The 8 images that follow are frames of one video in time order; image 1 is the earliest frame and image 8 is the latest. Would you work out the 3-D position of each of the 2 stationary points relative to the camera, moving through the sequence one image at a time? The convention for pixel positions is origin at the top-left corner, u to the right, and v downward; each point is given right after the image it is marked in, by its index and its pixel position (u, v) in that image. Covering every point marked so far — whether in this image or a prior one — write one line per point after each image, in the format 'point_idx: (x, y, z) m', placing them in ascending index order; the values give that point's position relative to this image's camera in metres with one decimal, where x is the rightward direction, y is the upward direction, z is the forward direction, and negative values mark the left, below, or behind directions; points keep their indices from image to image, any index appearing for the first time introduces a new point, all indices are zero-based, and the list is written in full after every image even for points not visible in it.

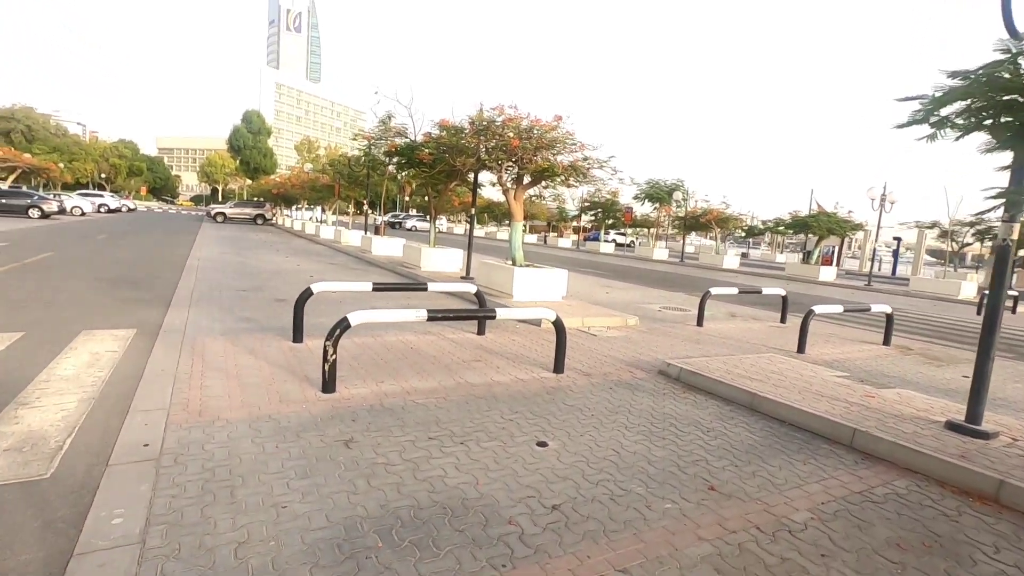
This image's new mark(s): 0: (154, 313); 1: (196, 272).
0: (-5.4, -0.4, +8.1) m
1: (-7.6, +0.4, +13.0) m
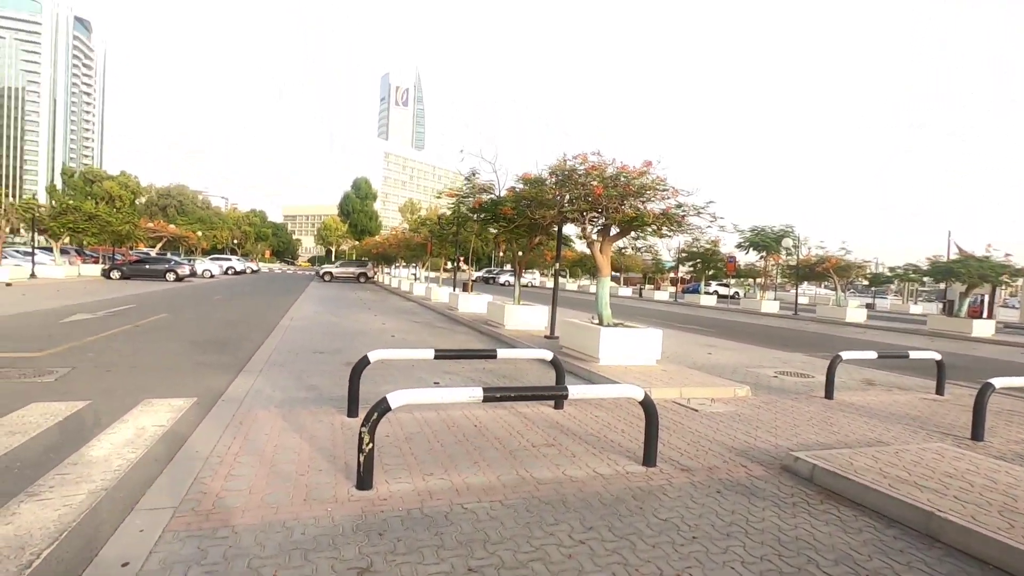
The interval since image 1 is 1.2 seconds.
0: (-4.2, -1.3, +7.9) m
1: (-5.6, -1.1, +13.1) m
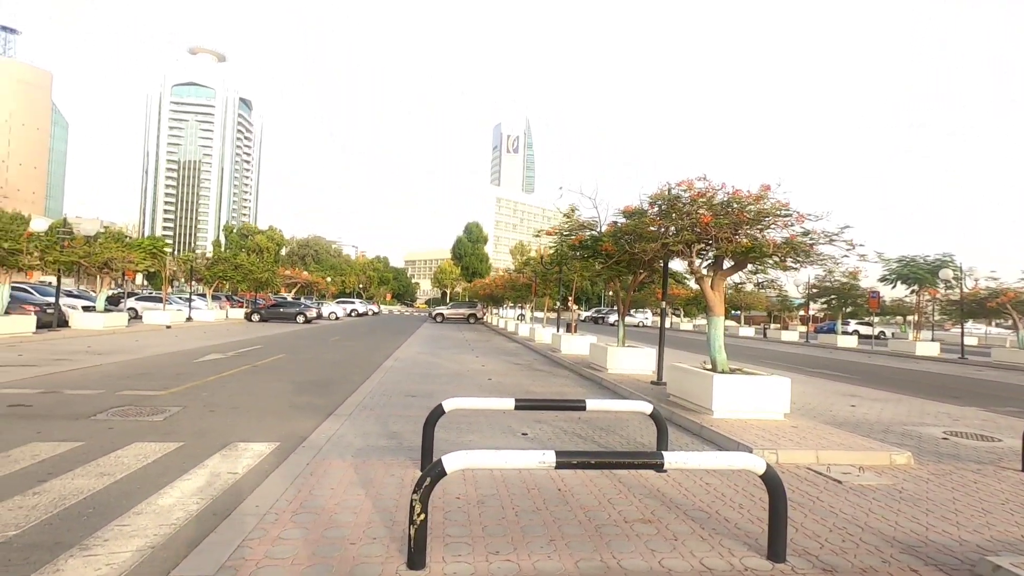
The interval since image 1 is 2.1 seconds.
0: (-2.9, -2.0, +7.8) m
1: (-3.2, -2.1, +13.2) m
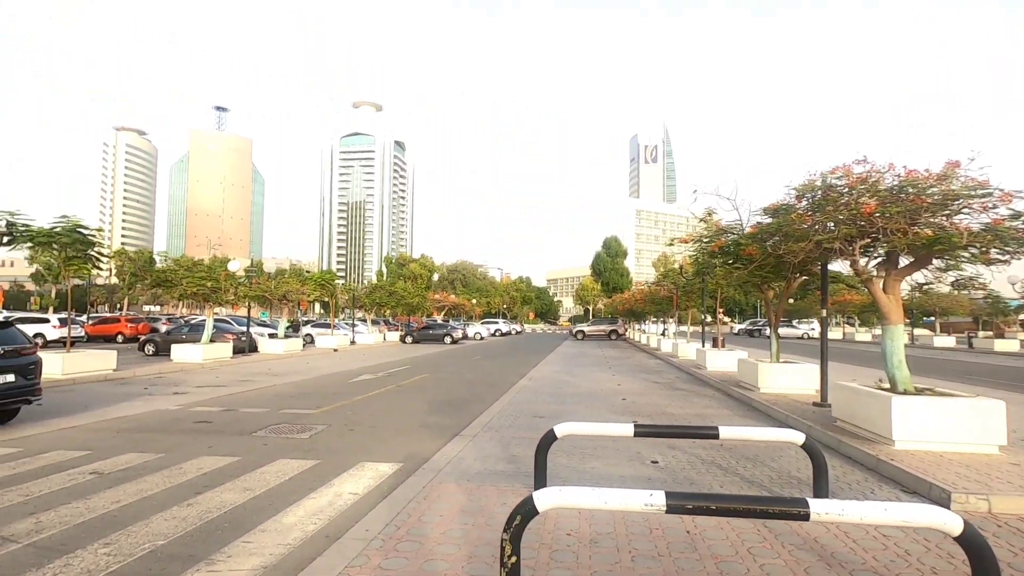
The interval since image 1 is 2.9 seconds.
0: (-1.1, -2.3, +7.9) m
1: (+0.1, -2.6, +13.2) m
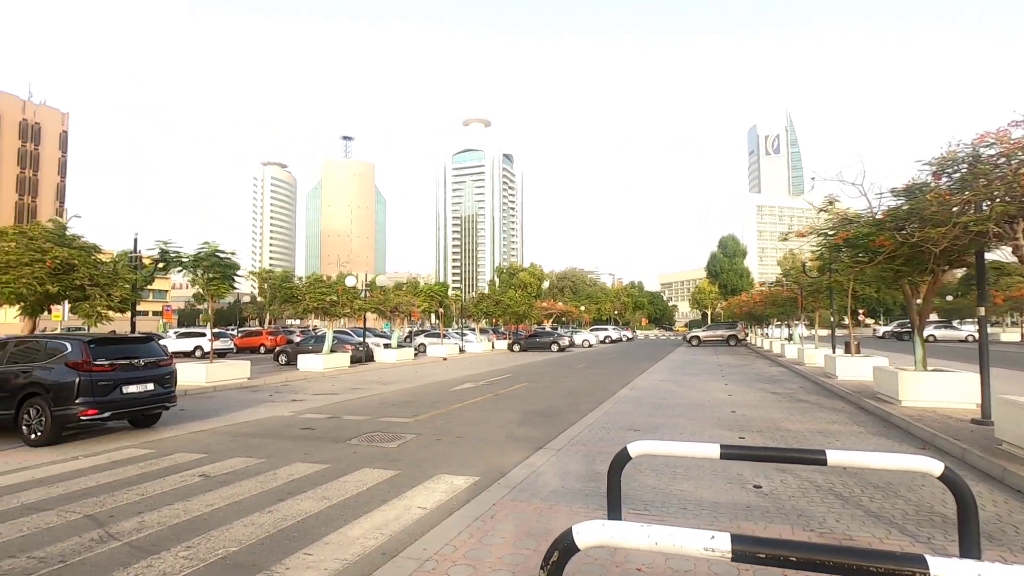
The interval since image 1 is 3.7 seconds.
0: (+0.1, -2.4, +7.6) m
1: (+2.3, -2.7, +12.6) m
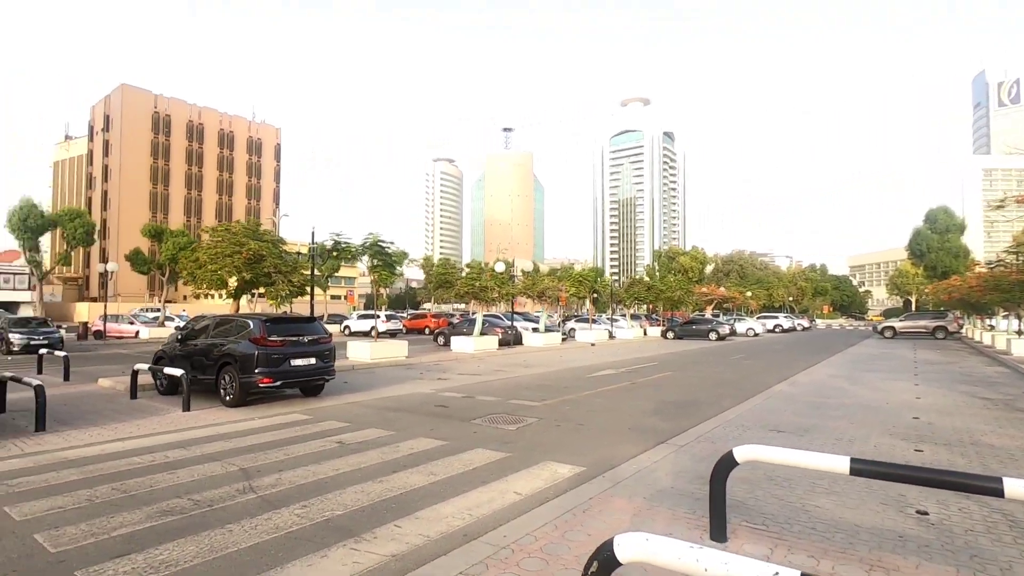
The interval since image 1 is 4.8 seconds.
0: (+1.6, -2.2, +7.1) m
1: (+5.2, -2.3, +11.3) m
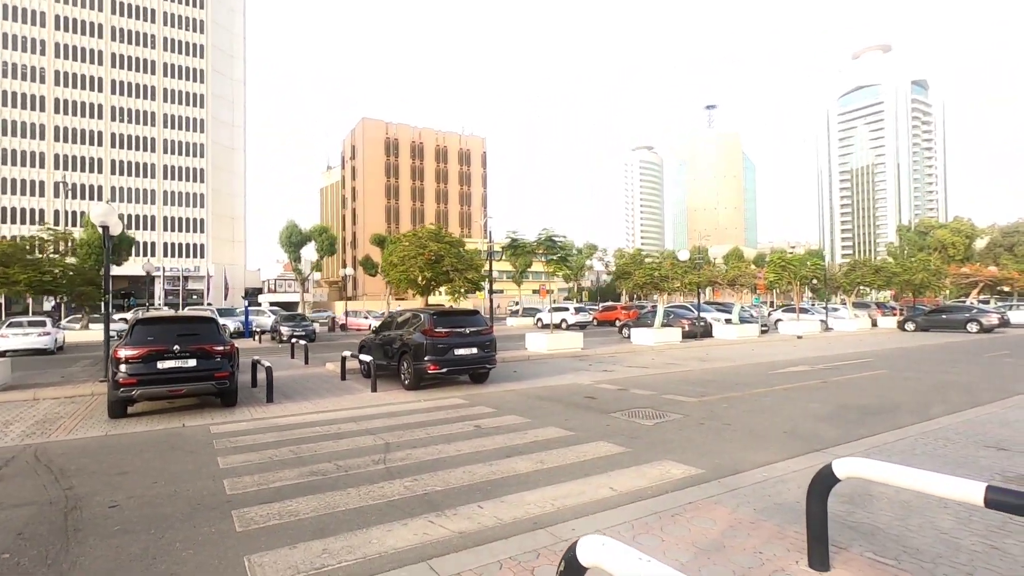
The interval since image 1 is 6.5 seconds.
0: (+3.1, -2.0, +6.3) m
1: (+7.9, -2.0, +8.8) m
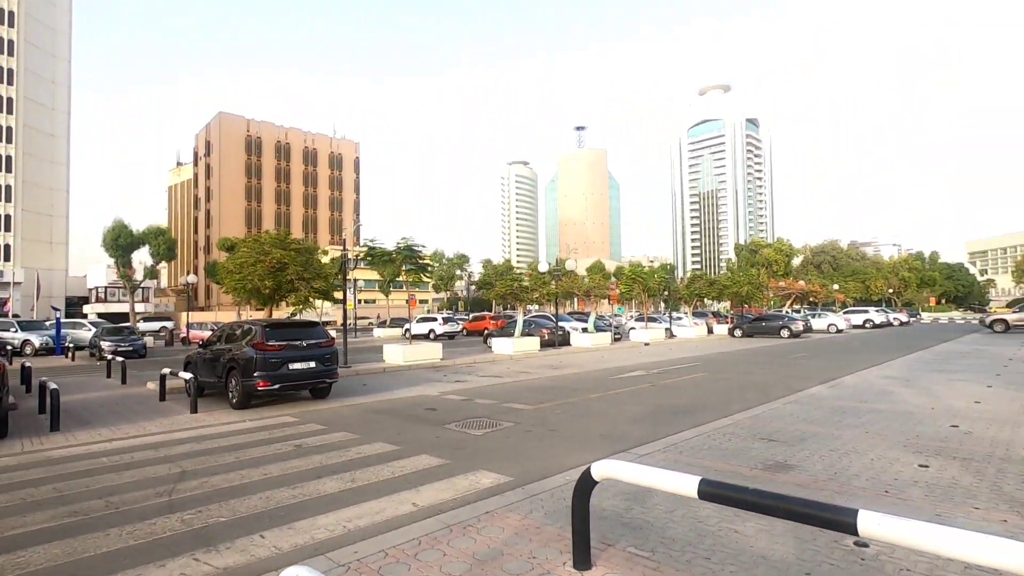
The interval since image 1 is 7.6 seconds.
0: (+0.9, -2.1, +6.6) m
1: (+5.1, -2.2, +10.1) m
